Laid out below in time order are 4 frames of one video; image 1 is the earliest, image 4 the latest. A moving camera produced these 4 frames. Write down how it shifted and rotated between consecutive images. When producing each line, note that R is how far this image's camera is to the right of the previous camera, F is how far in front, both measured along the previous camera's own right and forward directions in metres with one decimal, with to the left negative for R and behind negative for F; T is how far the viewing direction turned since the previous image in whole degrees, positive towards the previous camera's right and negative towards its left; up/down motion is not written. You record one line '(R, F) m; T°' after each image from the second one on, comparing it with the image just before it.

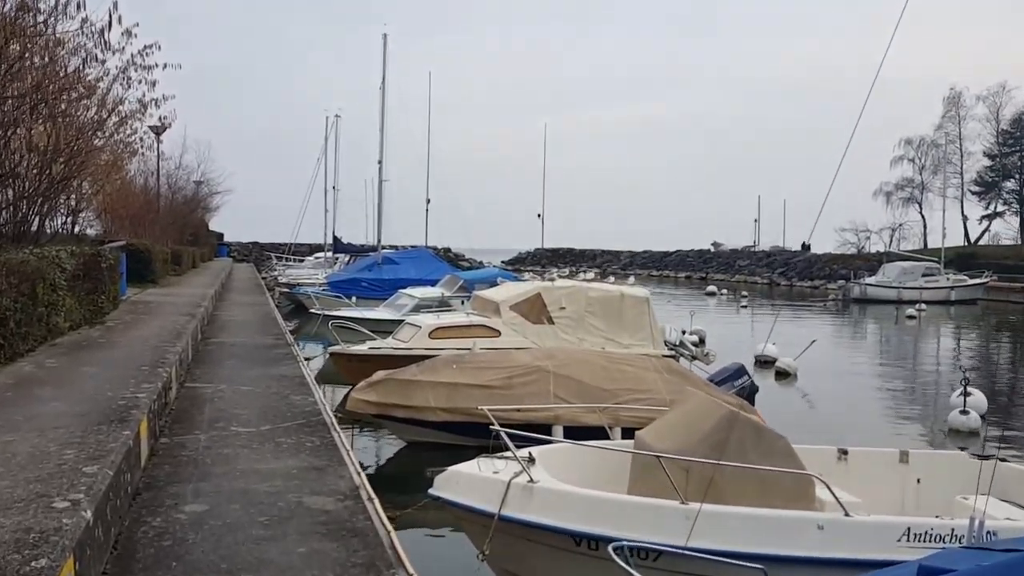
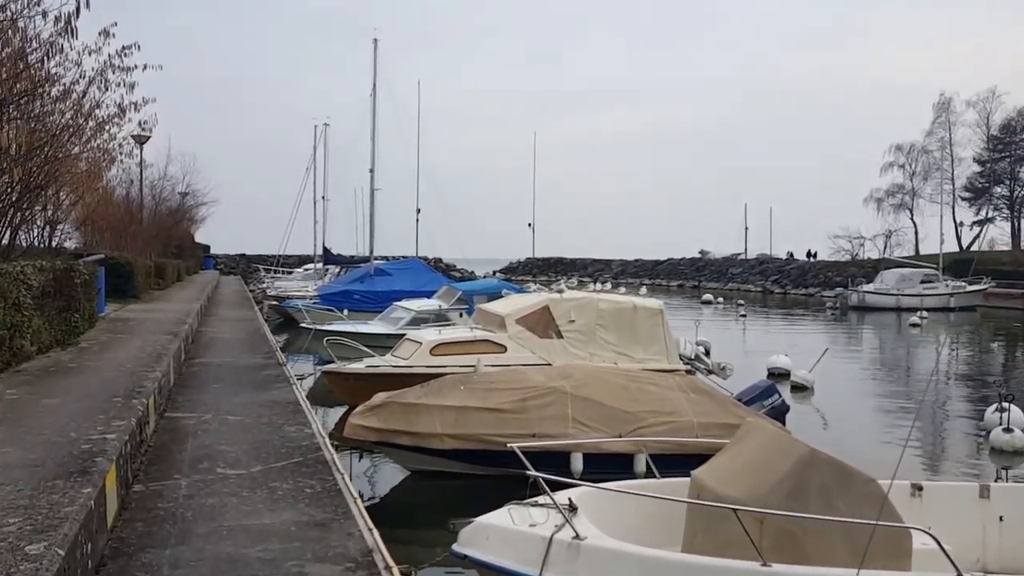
(-0.3, +1.0) m; +1°
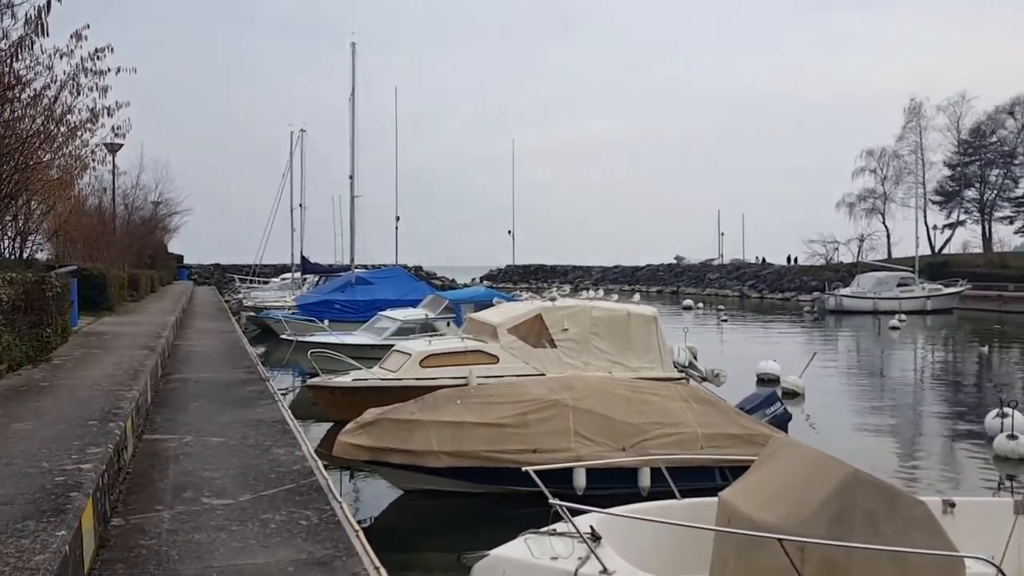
(-0.2, +0.4) m; +2°
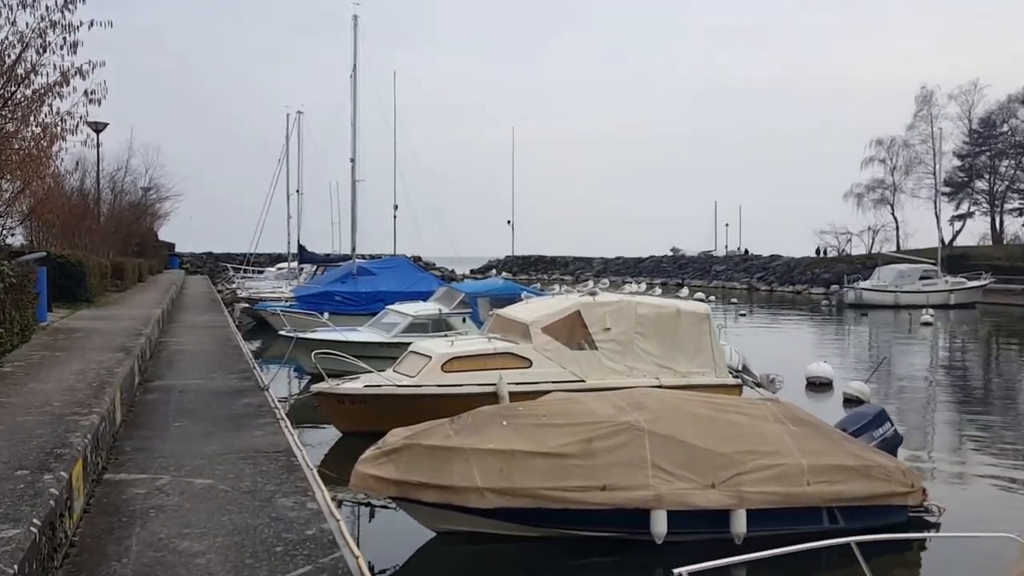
(-0.6, +2.0) m; 0°
